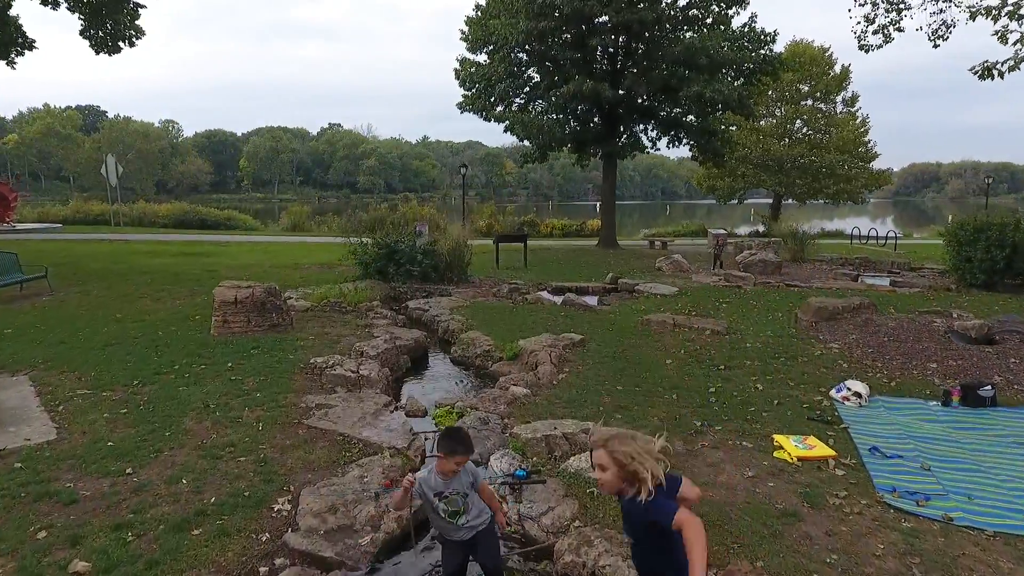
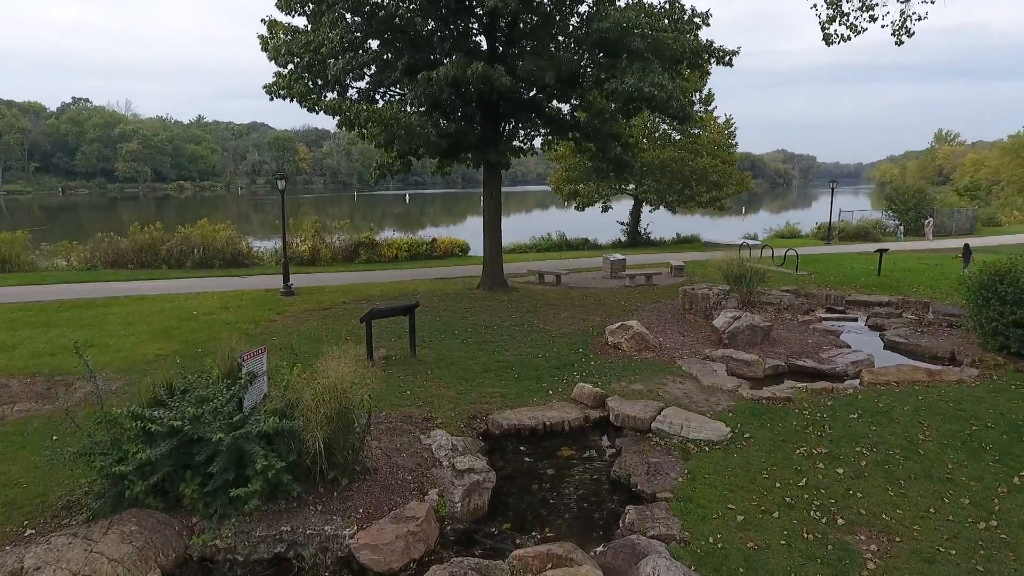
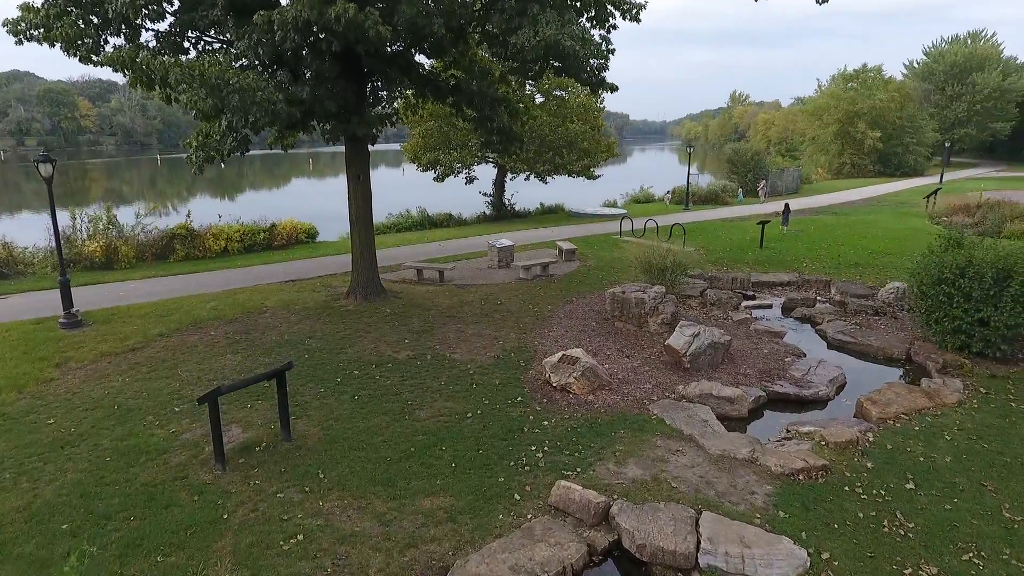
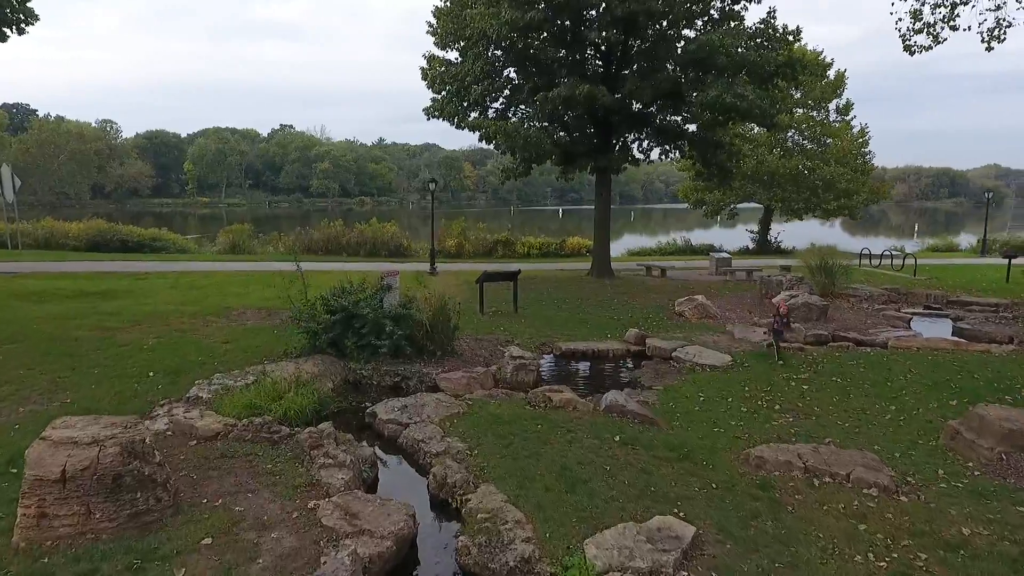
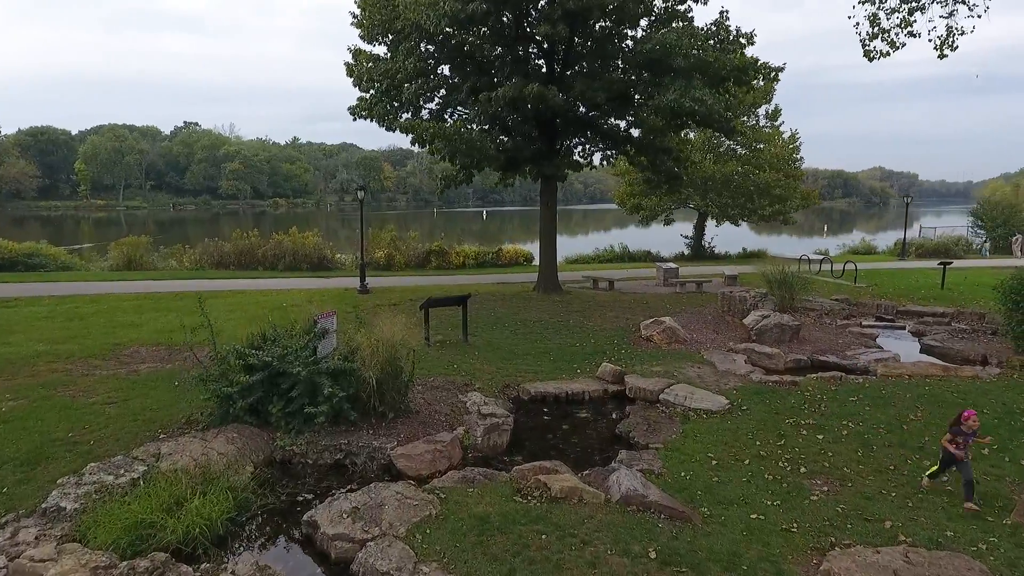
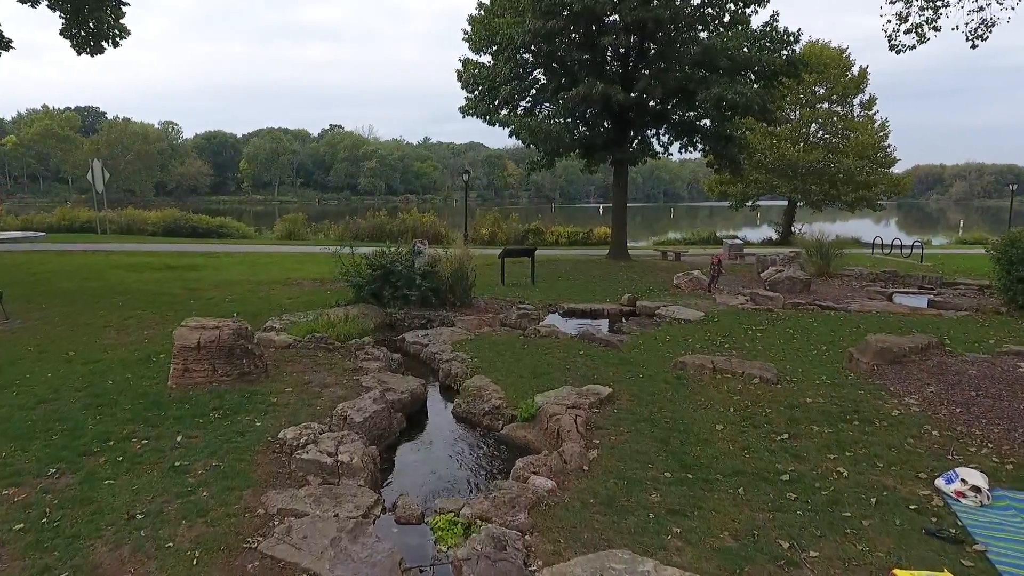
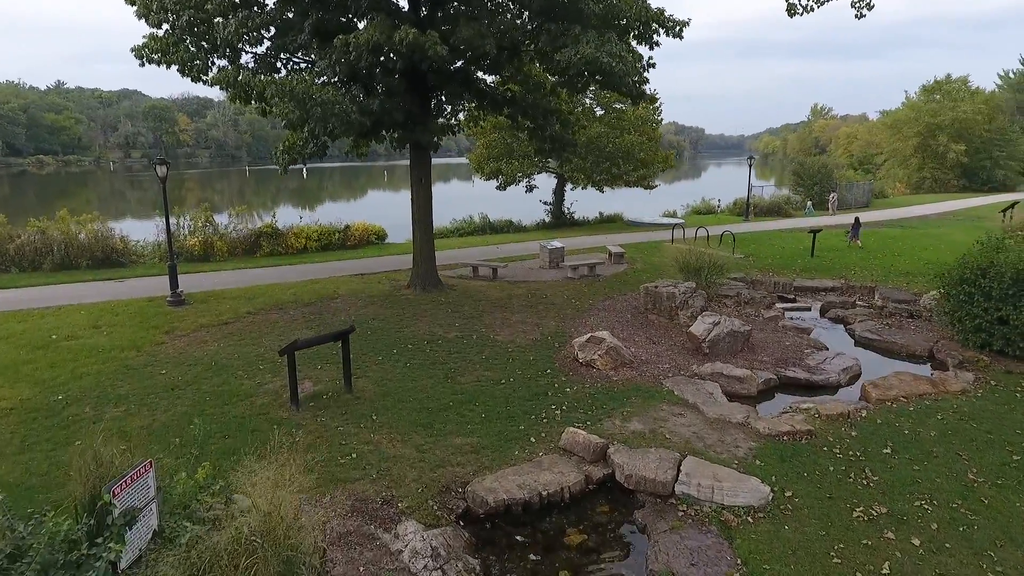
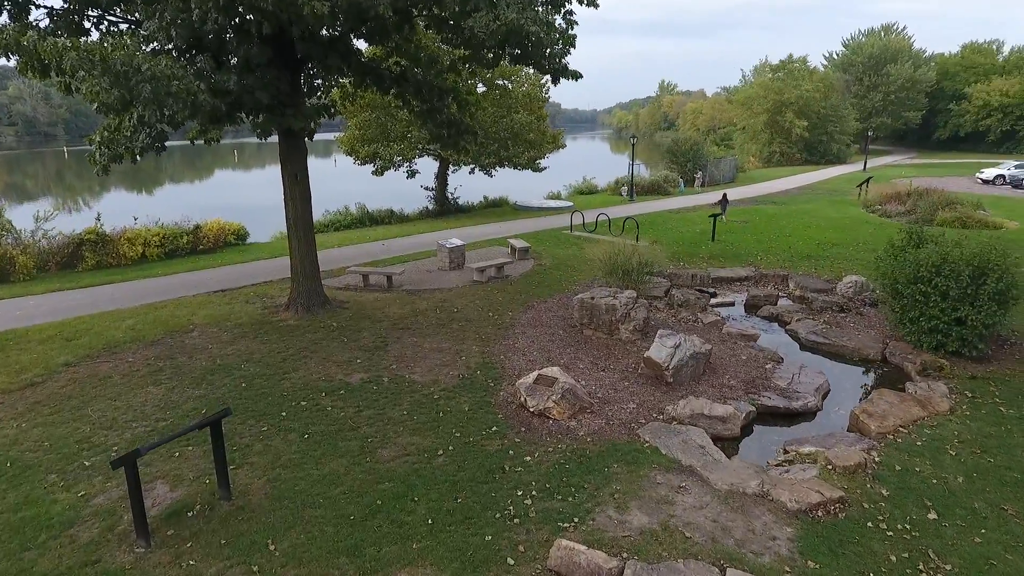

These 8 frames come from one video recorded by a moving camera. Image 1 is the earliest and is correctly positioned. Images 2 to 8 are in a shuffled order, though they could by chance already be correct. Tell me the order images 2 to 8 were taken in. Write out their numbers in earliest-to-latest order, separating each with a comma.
6, 4, 5, 2, 7, 3, 8
